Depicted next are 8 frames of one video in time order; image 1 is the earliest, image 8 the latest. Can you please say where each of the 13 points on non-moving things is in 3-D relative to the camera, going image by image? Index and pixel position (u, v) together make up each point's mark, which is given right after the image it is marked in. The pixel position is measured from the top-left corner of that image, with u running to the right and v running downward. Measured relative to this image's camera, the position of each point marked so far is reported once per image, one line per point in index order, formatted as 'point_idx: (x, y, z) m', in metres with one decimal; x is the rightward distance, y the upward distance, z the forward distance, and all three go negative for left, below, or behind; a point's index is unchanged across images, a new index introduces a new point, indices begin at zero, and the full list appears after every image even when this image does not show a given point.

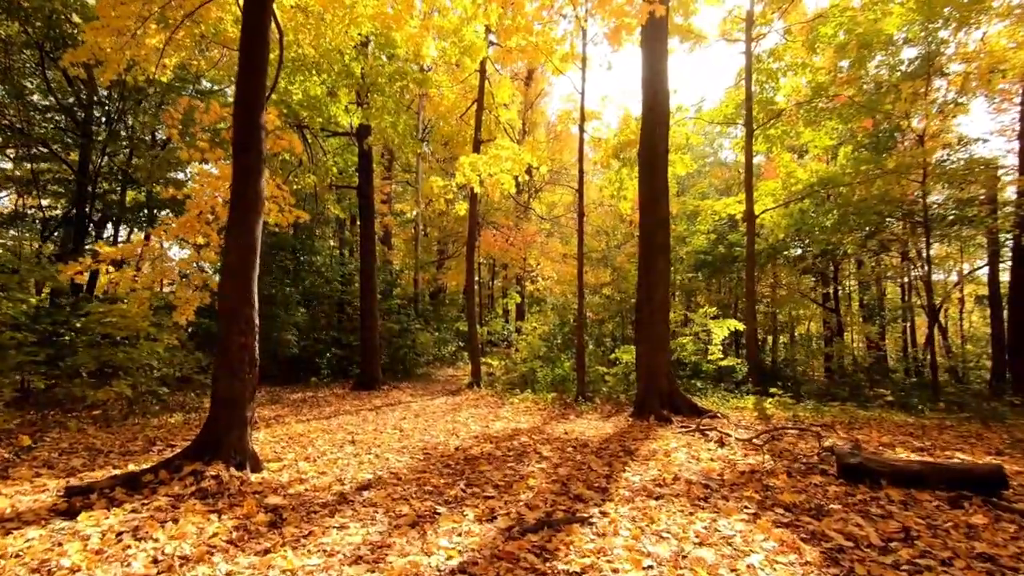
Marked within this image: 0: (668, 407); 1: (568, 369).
0: (+2.7, -2.0, +8.5) m
1: (+1.4, -2.0, +12.3) m
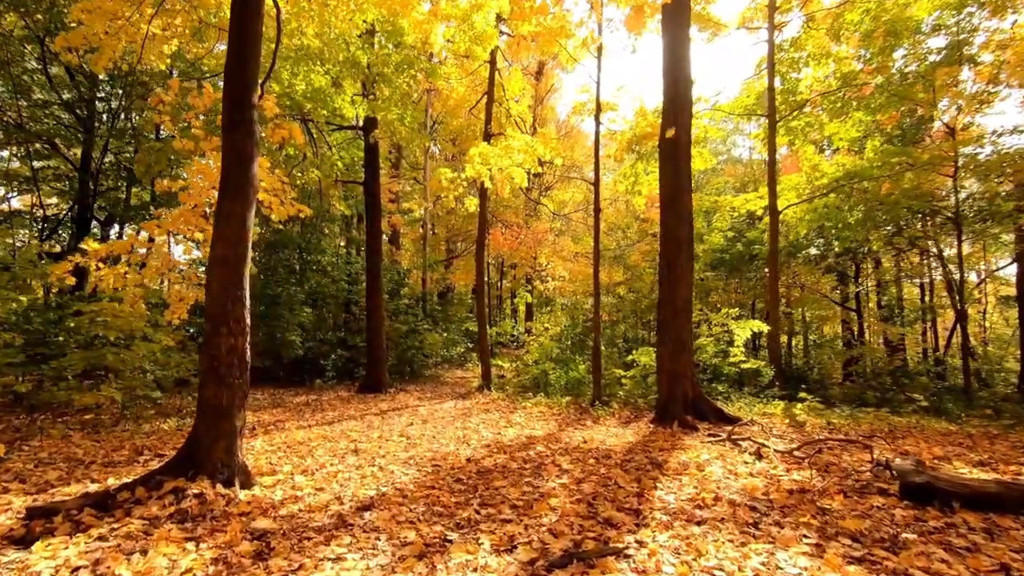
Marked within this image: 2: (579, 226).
0: (+2.9, -2.0, +7.9) m
1: (+1.7, -2.0, +11.8) m
2: (+2.5, +2.3, +18.8) m
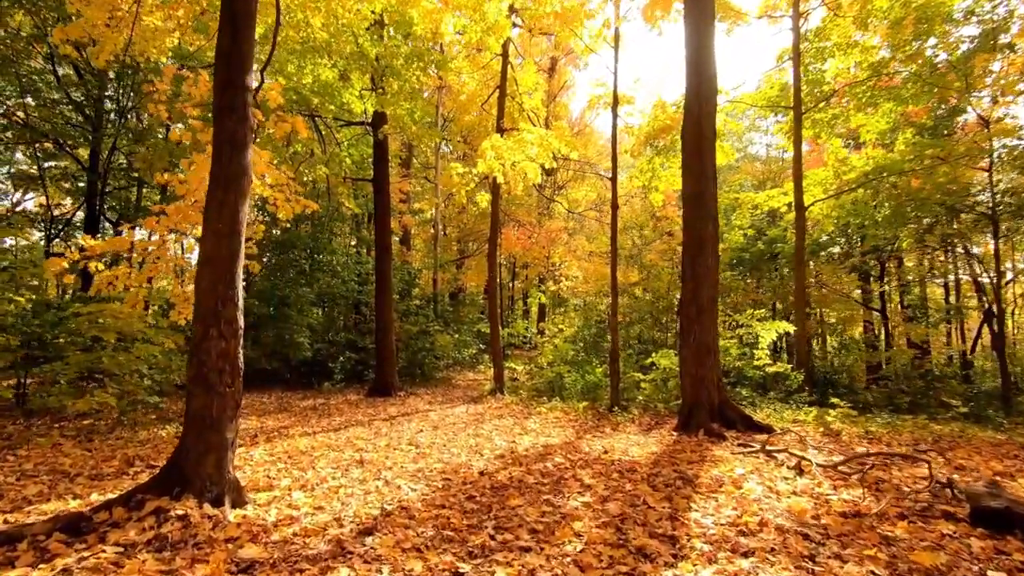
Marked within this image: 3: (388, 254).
0: (+3.1, -2.0, +7.5) m
1: (+2.0, -2.0, +11.4) m
2: (+3.0, +2.3, +18.3) m
3: (-3.0, +0.8, +12.1) m
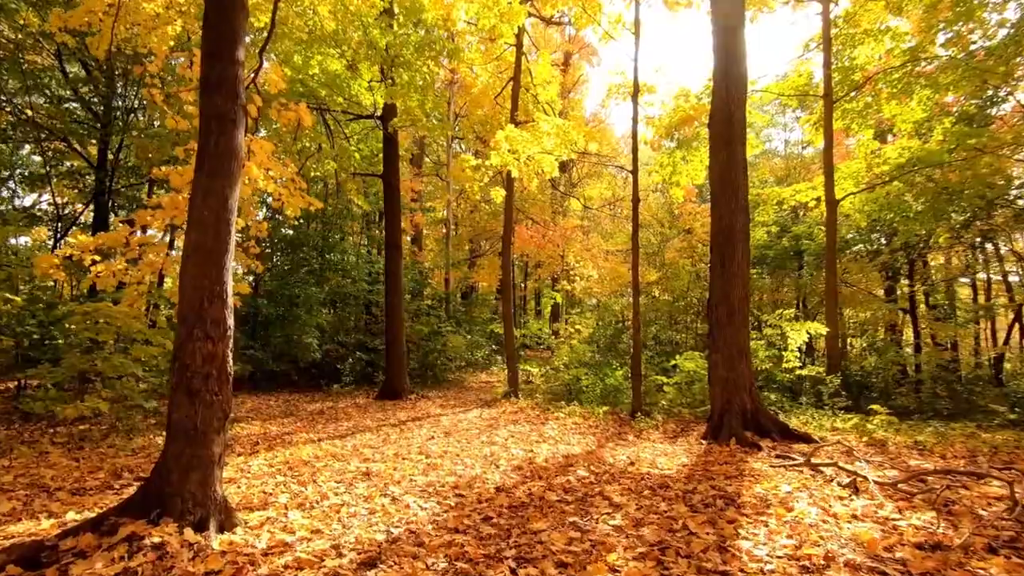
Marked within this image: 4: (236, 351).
0: (+3.3, -1.9, +6.9) m
1: (+2.3, -2.0, +10.9) m
2: (+3.5, +2.3, +17.8) m
3: (-2.7, +0.8, +11.7) m
4: (-6.7, -1.6, +12.1) m
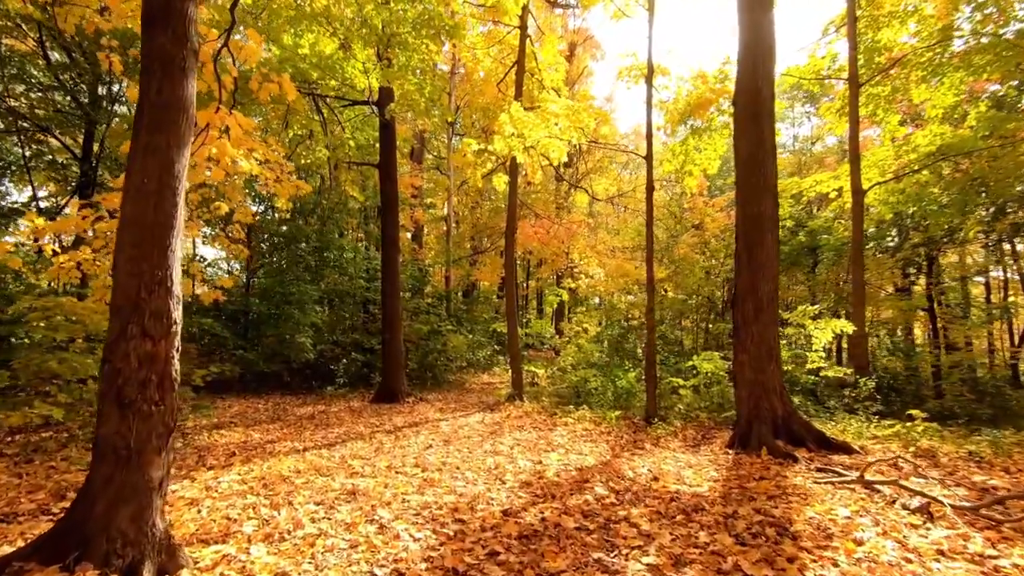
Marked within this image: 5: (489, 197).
0: (+3.4, -1.9, +6.3) m
1: (+2.4, -1.9, +10.2) m
2: (+3.6, +2.4, +17.1) m
3: (-2.6, +0.9, +11.0) m
4: (-6.6, -1.5, +11.4) m
5: (-0.9, +3.4, +18.9) m
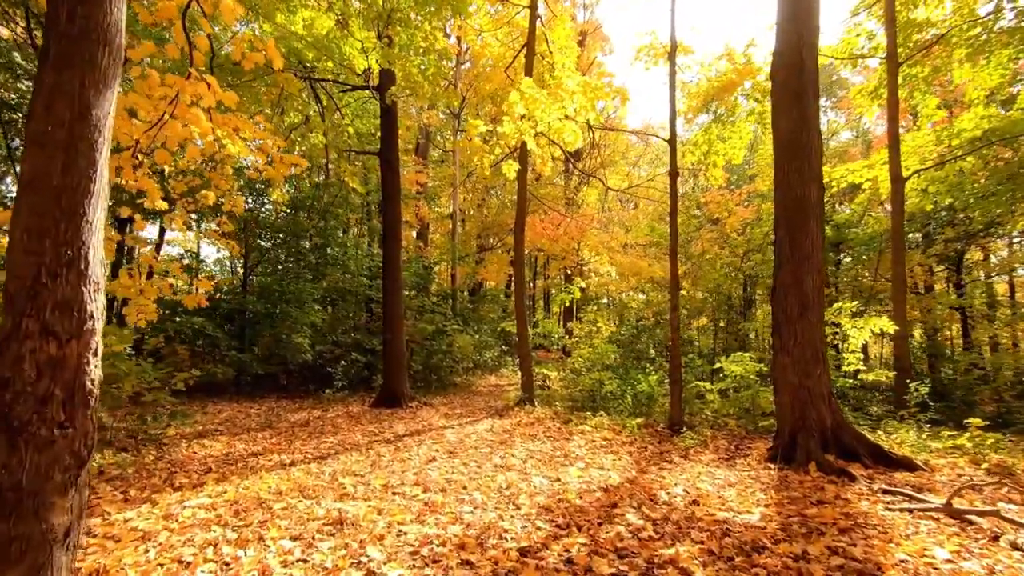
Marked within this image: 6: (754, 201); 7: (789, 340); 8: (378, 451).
0: (+3.6, -1.8, +5.5) m
1: (+2.6, -1.8, +9.5) m
2: (+3.8, +2.5, +16.4) m
3: (-2.4, +1.0, +10.4) m
4: (-6.4, -1.4, +10.8) m
5: (-0.6, +3.5, +18.2) m
6: (+6.7, +2.4, +13.8) m
7: (+3.2, -0.6, +5.8) m
8: (-1.6, -2.0, +6.0) m
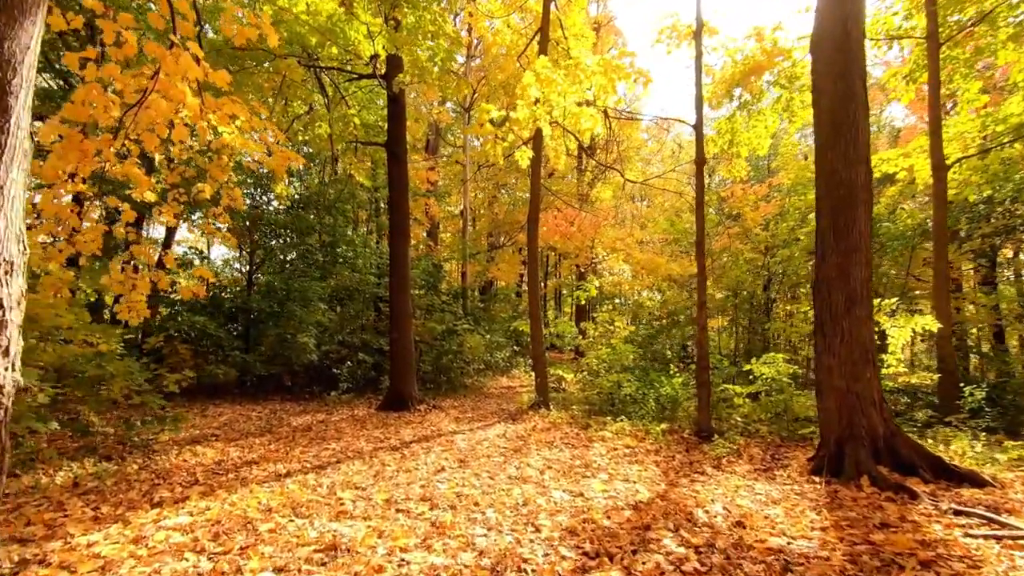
0: (+3.7, -1.7, +5.0) m
1: (+2.9, -1.8, +8.9) m
2: (+4.2, +2.5, +15.8) m
3: (-2.1, +1.0, +9.9) m
4: (-6.1, -1.4, +10.4) m
5: (-0.2, +3.5, +17.7) m
6: (+7.1, +2.5, +13.2) m
7: (+3.4, -0.5, +5.2) m
8: (-1.4, -1.9, +5.5) m
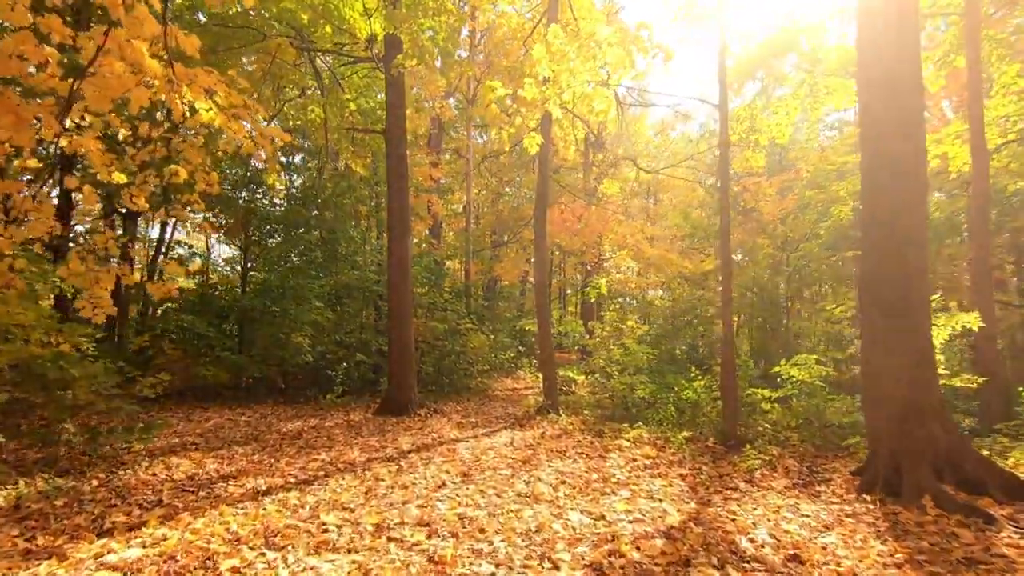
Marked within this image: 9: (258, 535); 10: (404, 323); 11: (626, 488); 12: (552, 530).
0: (+3.8, -1.7, +4.3) m
1: (+3.0, -1.7, +8.3) m
2: (+4.4, +2.6, +15.2) m
3: (-2.0, +1.1, +9.3) m
4: (-6.0, -1.3, +9.9) m
5: (0.0, +3.6, +17.1) m
6: (+7.2, +2.5, +12.6) m
7: (+3.5, -0.5, +4.6) m
8: (-1.3, -1.8, +4.9) m
9: (-1.7, -1.6, +3.3) m
10: (-2.0, -0.6, +9.2) m
11: (+1.0, -1.9, +4.7) m
12: (+0.3, -1.7, +3.6) m
